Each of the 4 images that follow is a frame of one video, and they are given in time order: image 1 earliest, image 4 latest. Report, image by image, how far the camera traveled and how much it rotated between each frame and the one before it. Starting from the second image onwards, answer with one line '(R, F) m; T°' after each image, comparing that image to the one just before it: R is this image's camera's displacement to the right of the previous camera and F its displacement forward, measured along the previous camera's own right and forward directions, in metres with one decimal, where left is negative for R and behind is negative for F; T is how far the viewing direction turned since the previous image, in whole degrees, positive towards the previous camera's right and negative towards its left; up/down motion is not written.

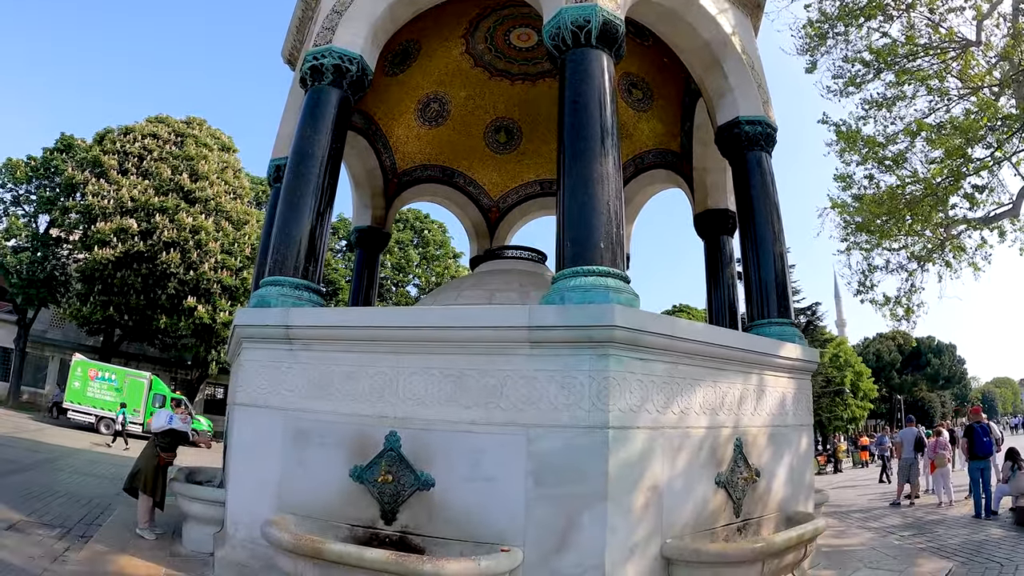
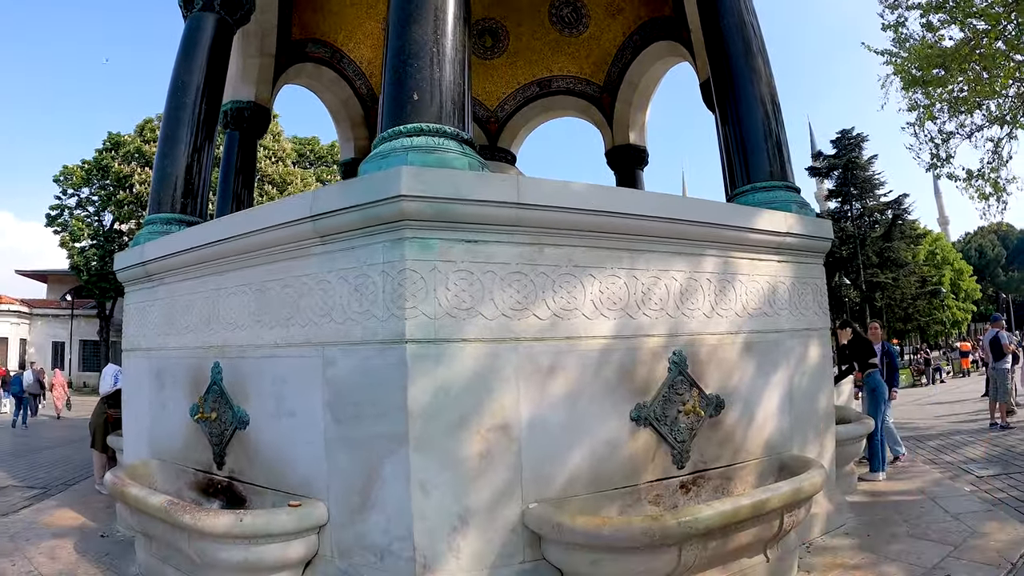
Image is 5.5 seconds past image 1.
(+1.2, +1.2) m; -7°
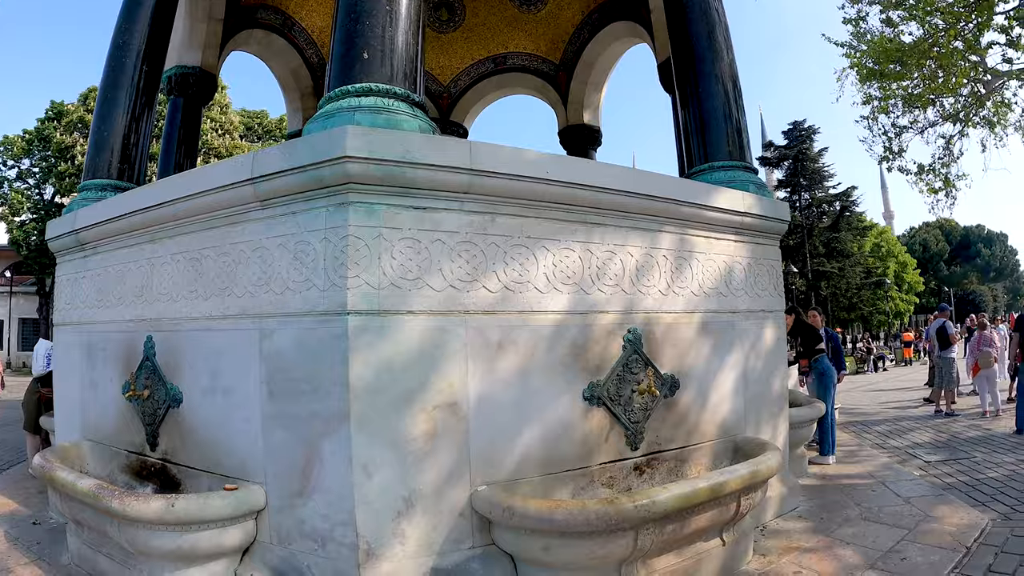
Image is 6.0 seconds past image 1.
(0.0, +0.1) m; +3°
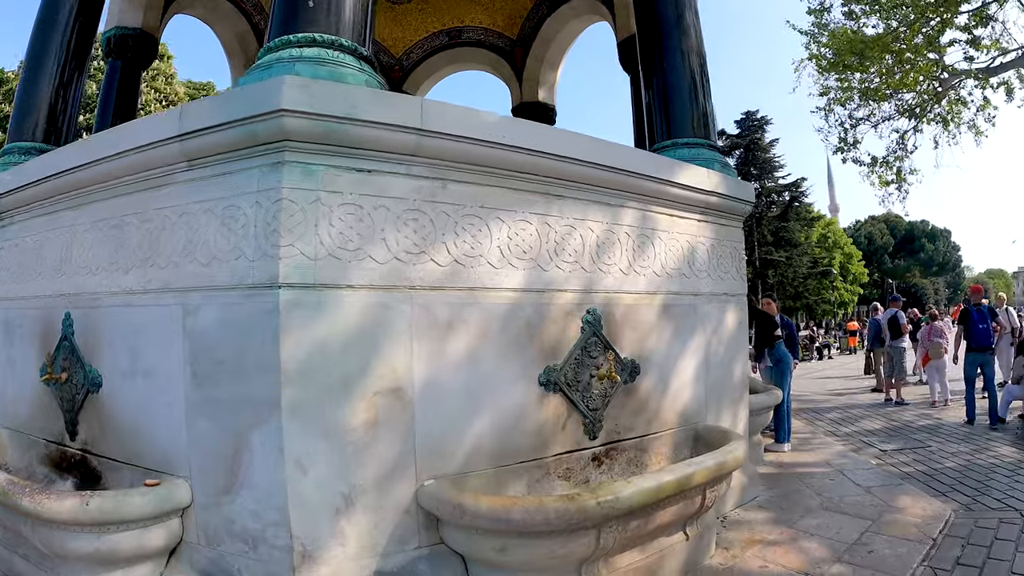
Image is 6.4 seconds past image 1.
(0.0, +0.2) m; +3°
